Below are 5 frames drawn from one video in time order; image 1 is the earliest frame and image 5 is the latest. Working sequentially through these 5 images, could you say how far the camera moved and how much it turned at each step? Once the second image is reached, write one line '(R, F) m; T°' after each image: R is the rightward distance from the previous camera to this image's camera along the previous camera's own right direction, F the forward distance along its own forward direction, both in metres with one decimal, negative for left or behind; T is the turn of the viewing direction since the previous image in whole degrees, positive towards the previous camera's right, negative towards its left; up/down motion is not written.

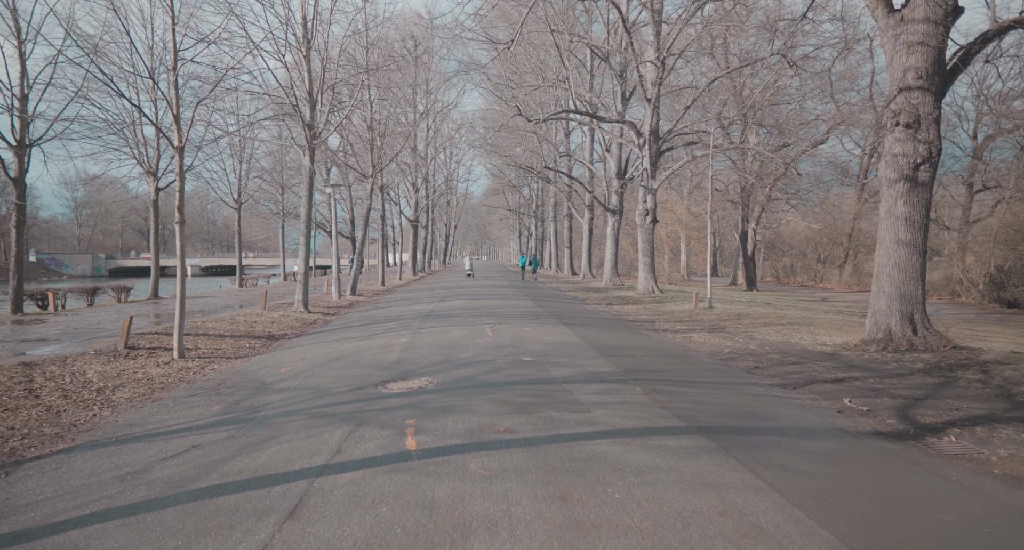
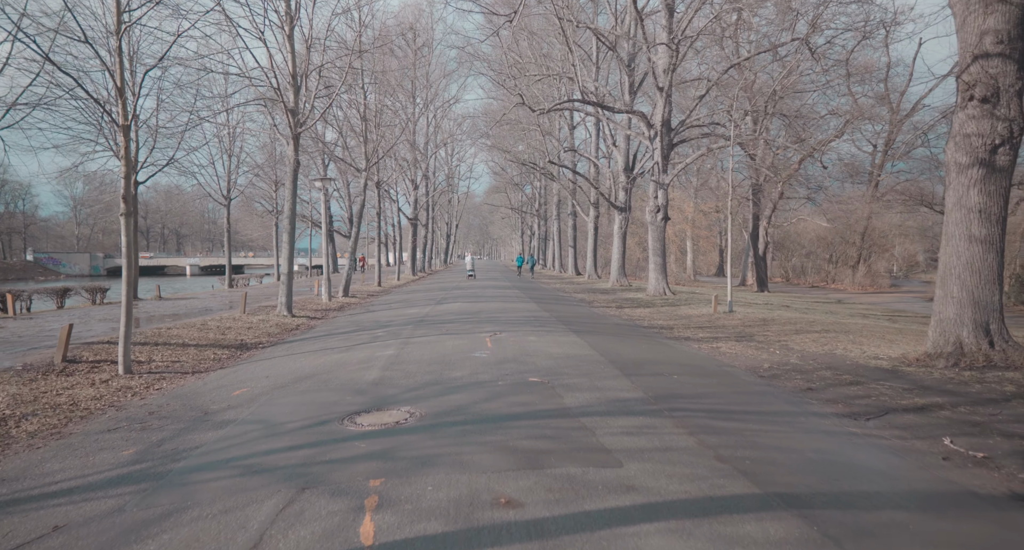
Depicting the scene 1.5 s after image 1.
(0.0, +1.7) m; 0°
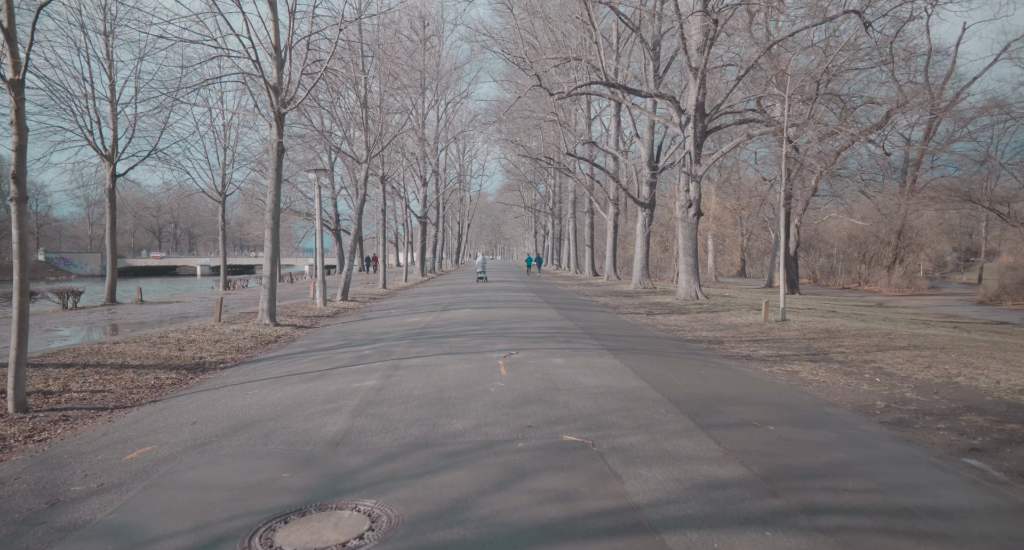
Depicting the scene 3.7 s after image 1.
(-0.1, +2.5) m; -1°
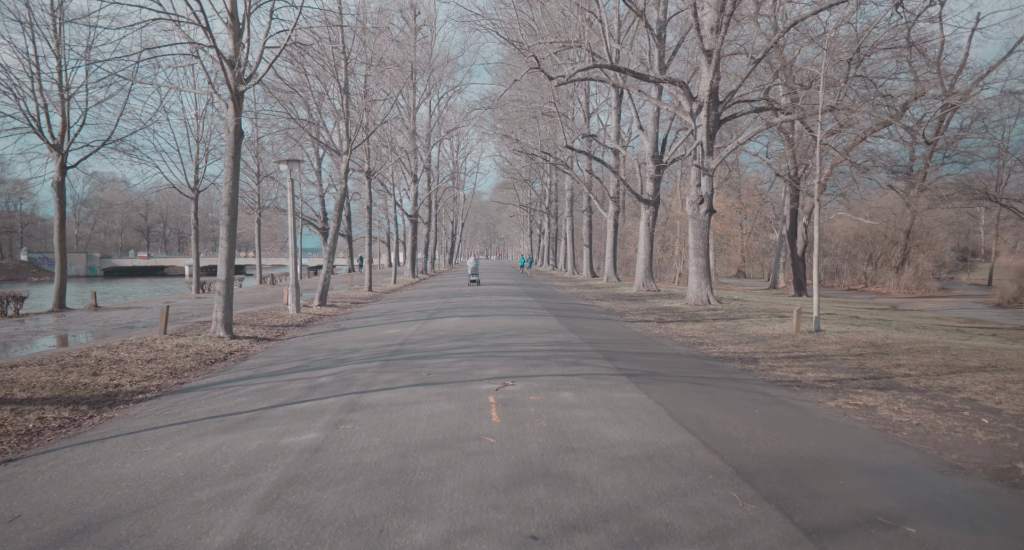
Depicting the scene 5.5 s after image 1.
(0.0, +2.2) m; 0°
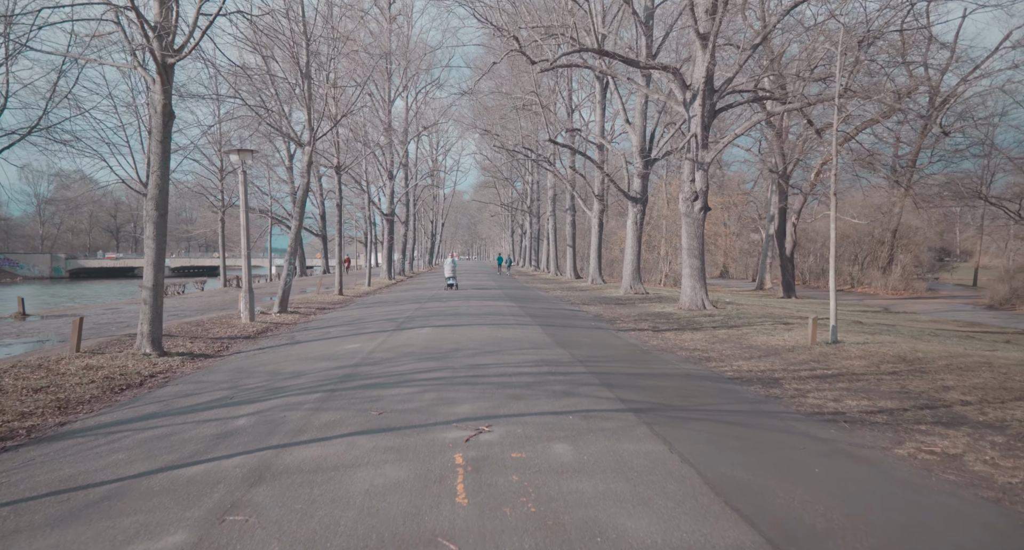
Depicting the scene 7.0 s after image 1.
(0.0, +1.9) m; +2°
